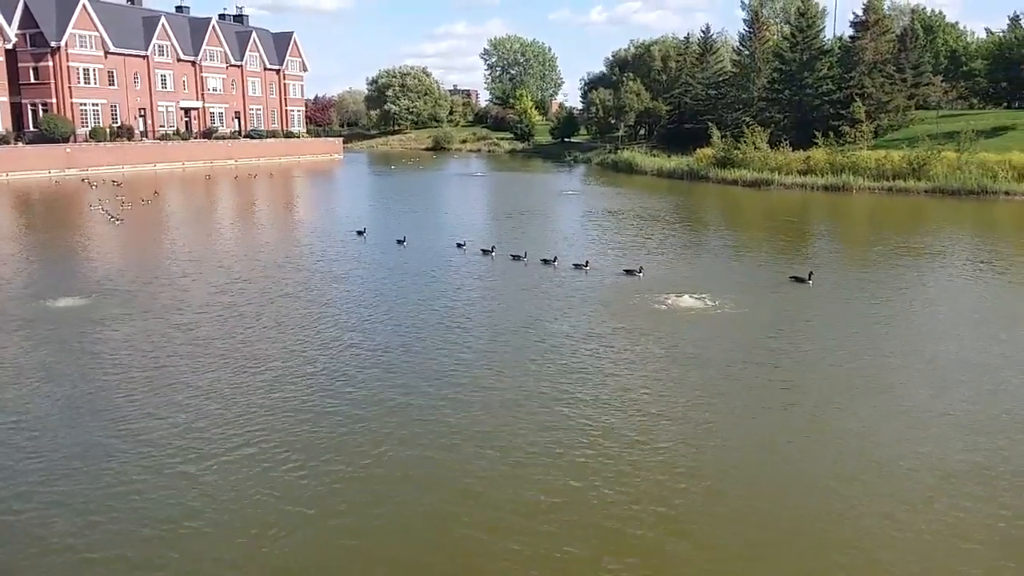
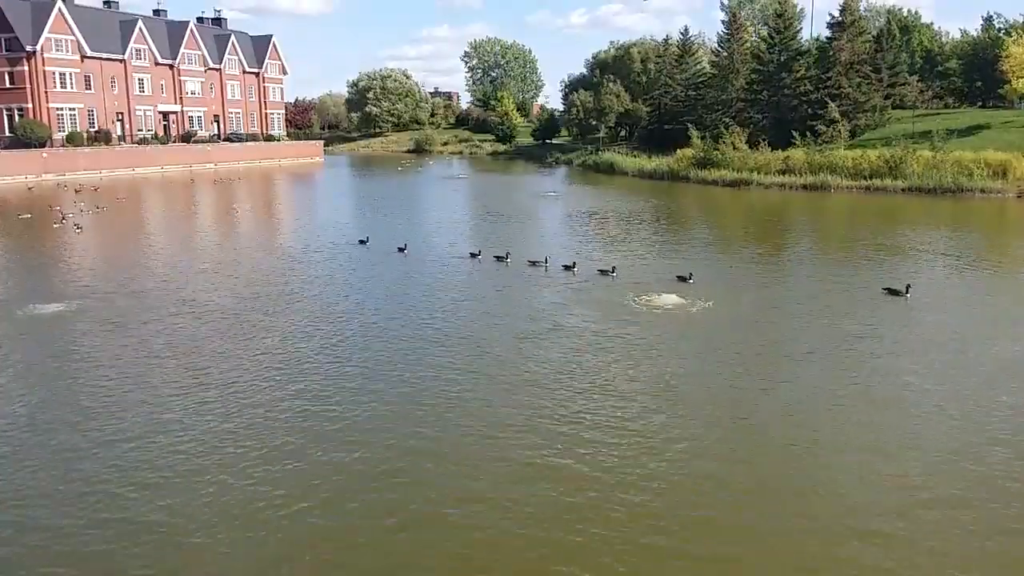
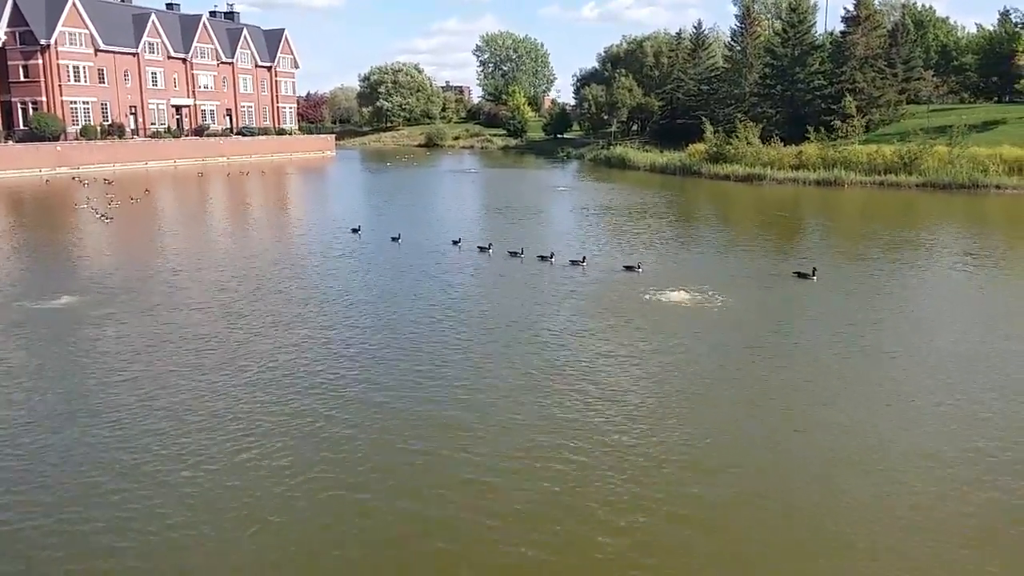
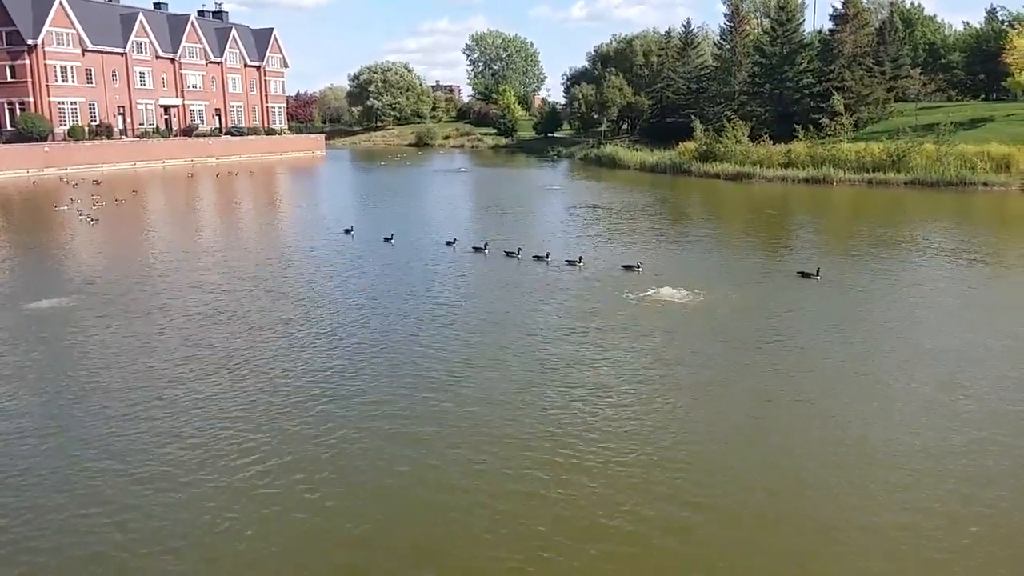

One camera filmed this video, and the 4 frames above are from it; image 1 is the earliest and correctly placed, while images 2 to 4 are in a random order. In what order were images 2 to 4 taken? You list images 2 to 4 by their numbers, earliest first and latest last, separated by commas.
3, 4, 2
